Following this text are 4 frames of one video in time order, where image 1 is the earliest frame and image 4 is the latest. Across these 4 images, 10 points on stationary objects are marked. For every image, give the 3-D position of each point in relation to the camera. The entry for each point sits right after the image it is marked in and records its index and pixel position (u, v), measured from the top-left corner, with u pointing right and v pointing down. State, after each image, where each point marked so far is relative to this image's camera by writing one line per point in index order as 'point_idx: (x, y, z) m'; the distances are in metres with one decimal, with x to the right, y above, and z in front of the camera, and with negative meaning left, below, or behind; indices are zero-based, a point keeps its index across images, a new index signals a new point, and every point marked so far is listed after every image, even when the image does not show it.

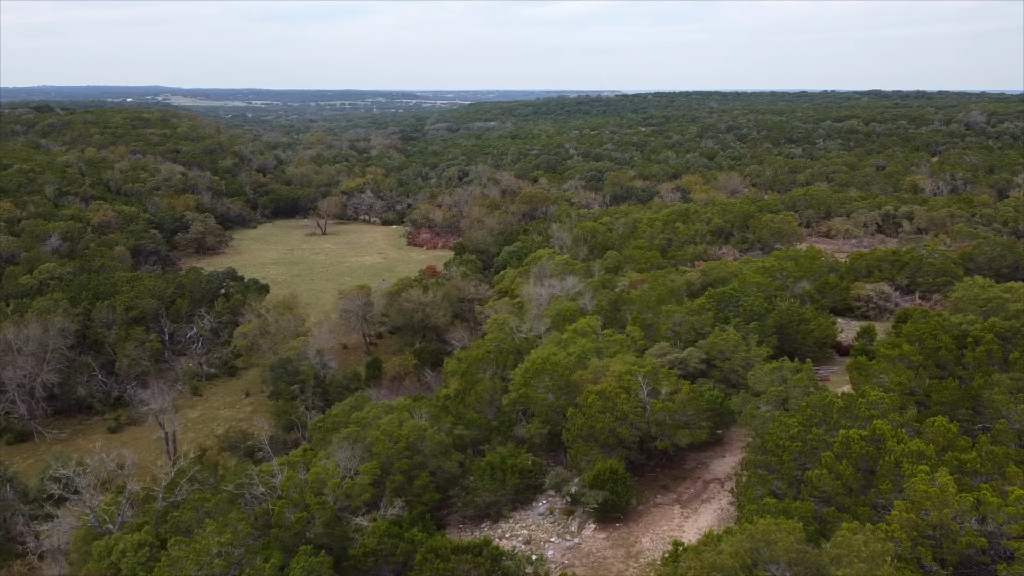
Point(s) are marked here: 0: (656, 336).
0: (+2.3, -0.7, +11.9) m
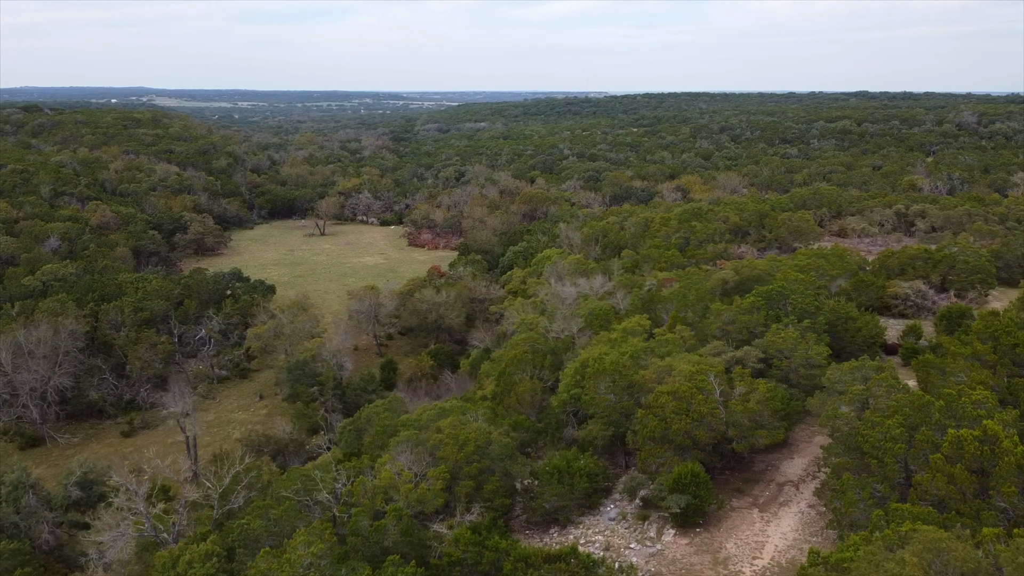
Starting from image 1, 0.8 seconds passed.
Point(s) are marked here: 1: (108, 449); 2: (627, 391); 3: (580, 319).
0: (+3.0, -0.7, +11.7) m
1: (-9.8, -3.9, +18.5) m
2: (+1.4, -1.3, +9.5) m
3: (+1.4, -0.6, +15.3) m
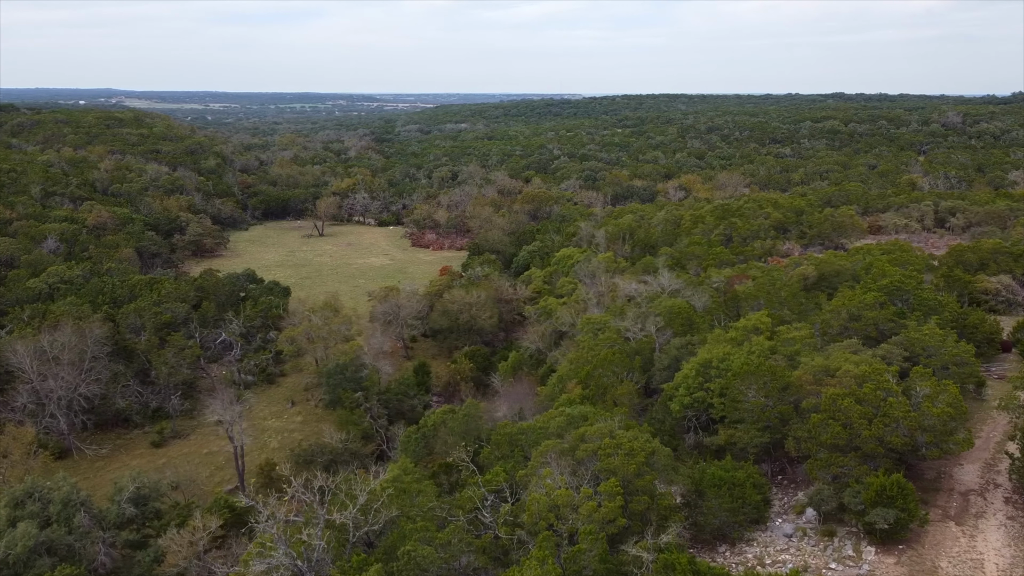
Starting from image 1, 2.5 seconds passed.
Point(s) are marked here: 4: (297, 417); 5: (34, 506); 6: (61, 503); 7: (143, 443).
0: (+4.5, -0.6, +11.0) m
1: (-8.4, -3.9, +17.4) m
2: (+3.0, -1.2, +8.8) m
3: (+2.8, -0.6, +14.6) m
4: (-5.6, -3.4, +19.9) m
5: (-7.6, -3.5, +12.3) m
6: (-7.2, -3.4, +12.2) m
7: (-8.8, -3.7, +18.4) m
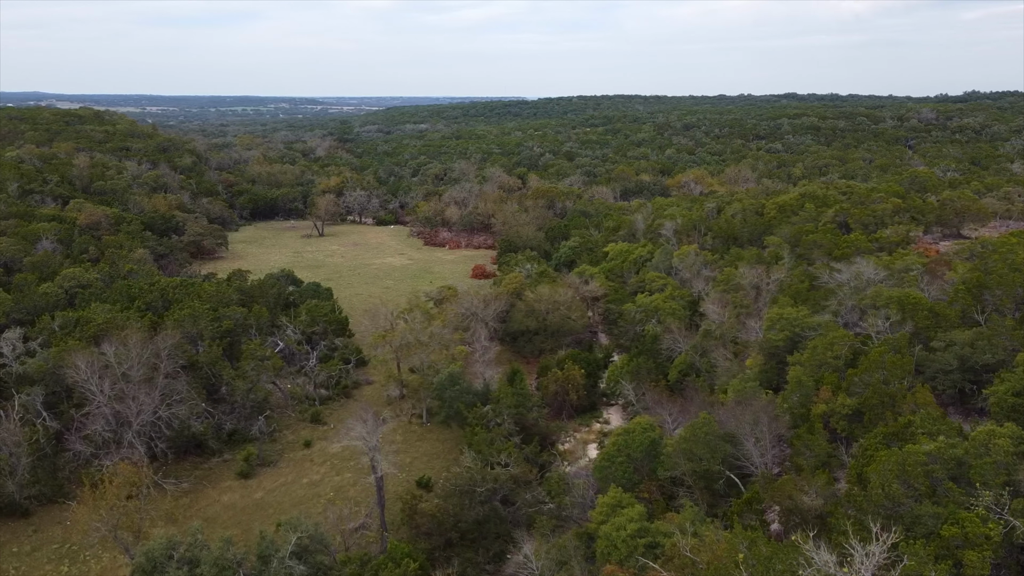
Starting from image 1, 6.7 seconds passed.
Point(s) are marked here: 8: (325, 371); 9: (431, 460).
0: (+8.0, -0.4, +8.9) m
1: (-5.2, -3.9, +14.5) m
2: (+6.7, -1.0, +6.6) m
3: (+6.1, -0.4, +12.4) m
4: (-2.5, -3.3, +17.2) m
5: (-4.1, -3.5, +9.4) m
6: (-3.6, -3.4, +9.4) m
7: (-5.7, -3.7, +15.4) m
8: (-4.7, -2.1, +19.4) m
9: (-1.7, -3.5, +16.0) m
